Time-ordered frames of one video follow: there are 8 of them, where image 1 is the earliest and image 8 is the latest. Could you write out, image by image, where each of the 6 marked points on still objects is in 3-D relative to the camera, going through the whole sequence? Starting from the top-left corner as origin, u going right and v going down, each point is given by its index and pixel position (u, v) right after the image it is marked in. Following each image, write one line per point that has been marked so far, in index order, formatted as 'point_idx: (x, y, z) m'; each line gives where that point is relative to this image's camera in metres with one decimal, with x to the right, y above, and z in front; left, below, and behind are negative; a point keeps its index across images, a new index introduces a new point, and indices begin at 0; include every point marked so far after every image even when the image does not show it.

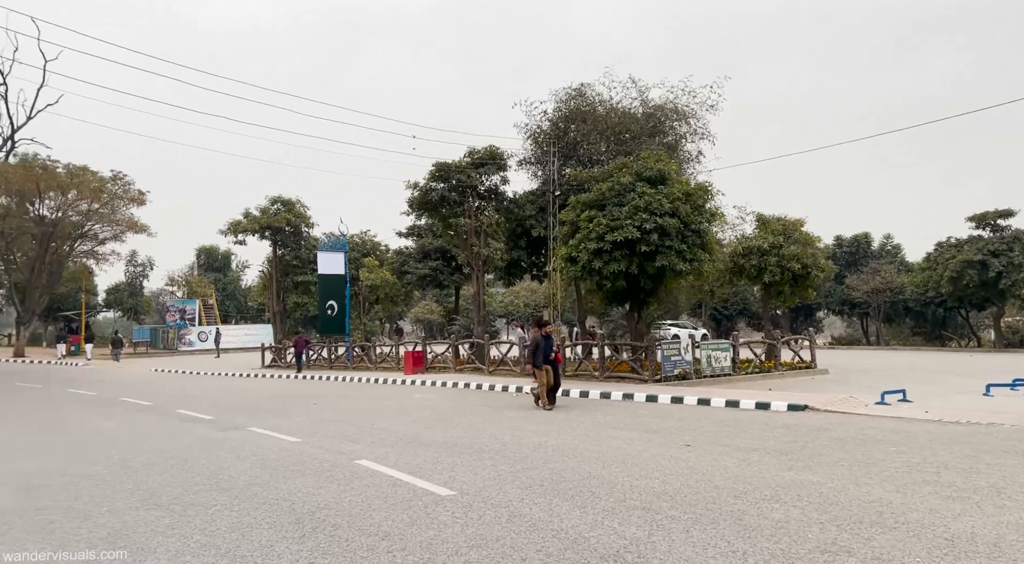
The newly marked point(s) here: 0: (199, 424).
0: (-5.5, -2.5, +13.1) m
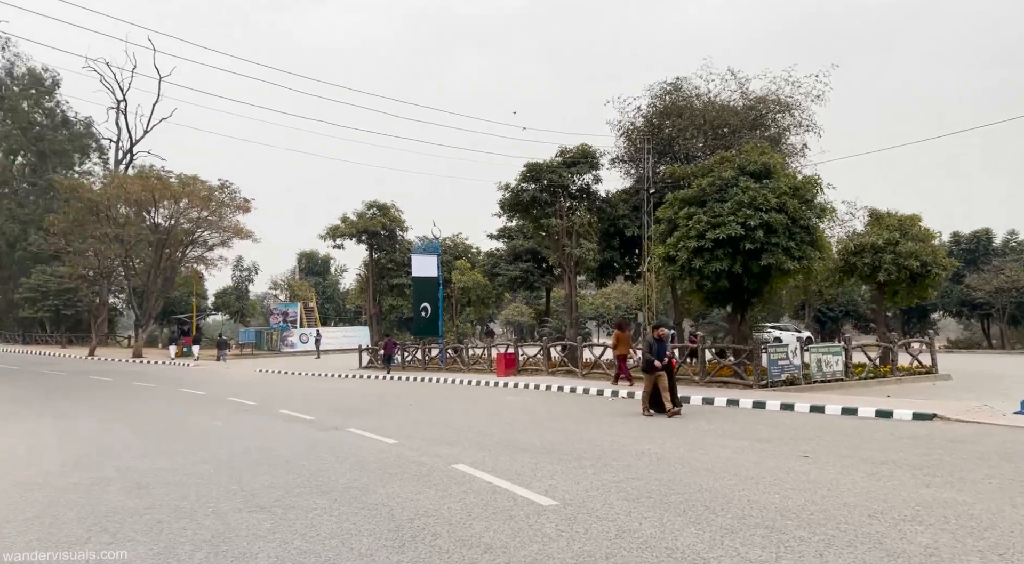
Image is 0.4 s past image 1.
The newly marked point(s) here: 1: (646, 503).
0: (-3.8, -2.5, +13.3) m
1: (+1.1, -1.8, +6.0) m
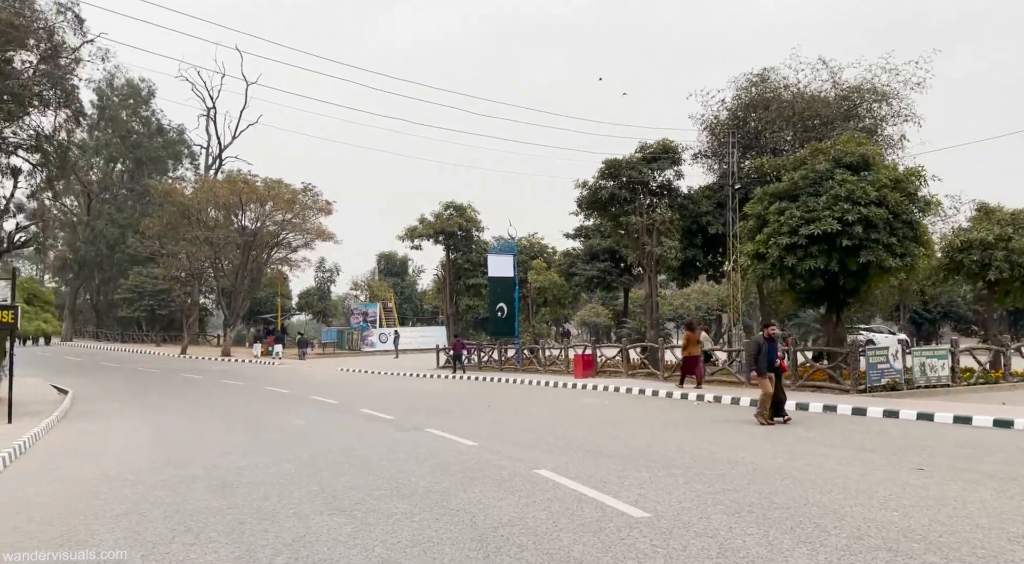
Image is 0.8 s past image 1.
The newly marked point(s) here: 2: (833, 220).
0: (-2.4, -2.5, +13.3) m
1: (+1.7, -1.7, +5.5) m
2: (+6.2, +1.2, +14.5) m
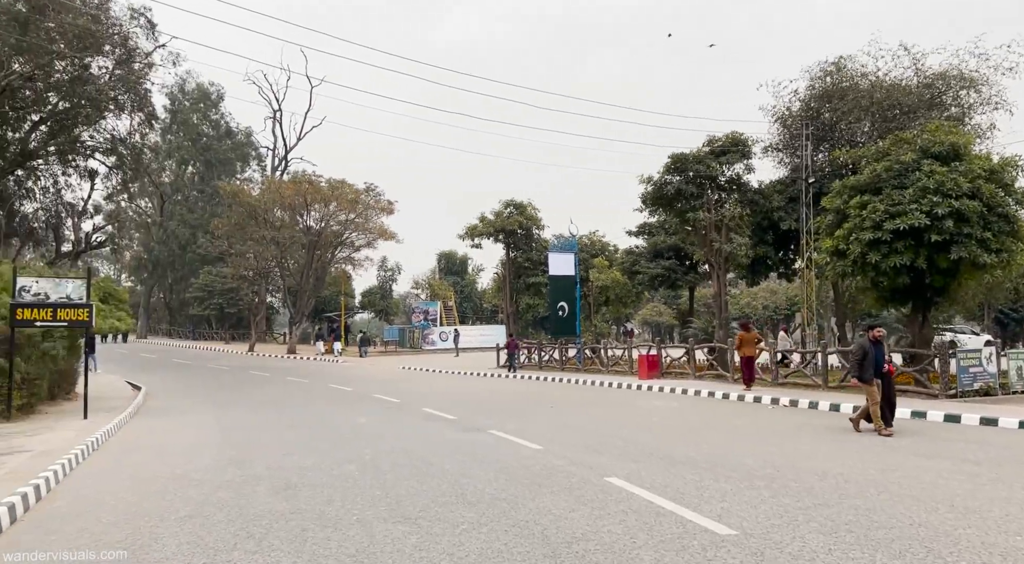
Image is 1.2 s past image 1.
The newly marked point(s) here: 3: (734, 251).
0: (-1.2, -2.5, +13.1) m
1: (+2.2, -1.7, +5.0) m
2: (+7.4, +1.2, +13.7) m
3: (+5.8, +0.8, +19.4) m
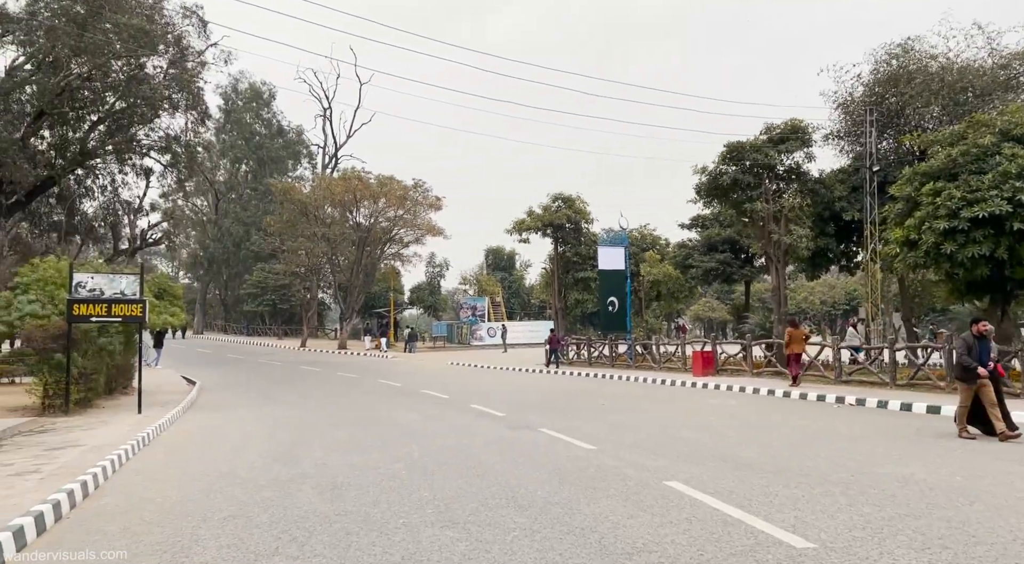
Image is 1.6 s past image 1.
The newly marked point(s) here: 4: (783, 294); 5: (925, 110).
0: (-0.4, -2.4, +12.8) m
1: (+2.6, -1.7, +4.5) m
2: (+8.3, +1.4, +12.8) m
3: (+7.0, +1.0, +18.6) m
4: (+7.1, -0.3, +19.7) m
5: (+10.5, +4.4, +19.2) m
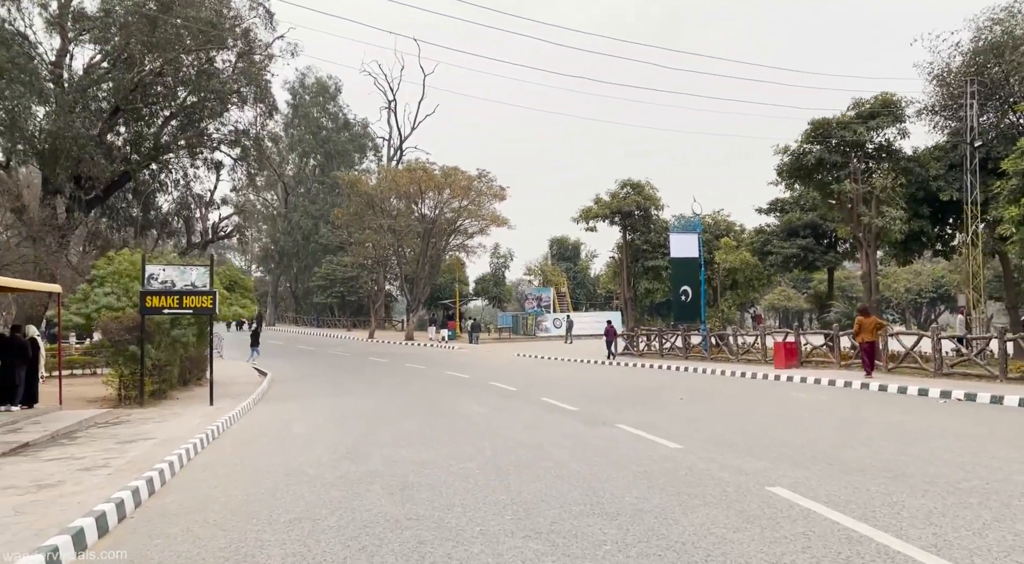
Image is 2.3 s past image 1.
0: (+0.8, -2.2, +12.2) m
1: (+3.1, -1.5, +3.7) m
2: (+9.4, +1.6, +11.4) m
3: (+8.6, +1.3, +17.4) m
4: (+8.8, 0.0, +18.4) m
5: (+12.2, +4.7, +17.6) m
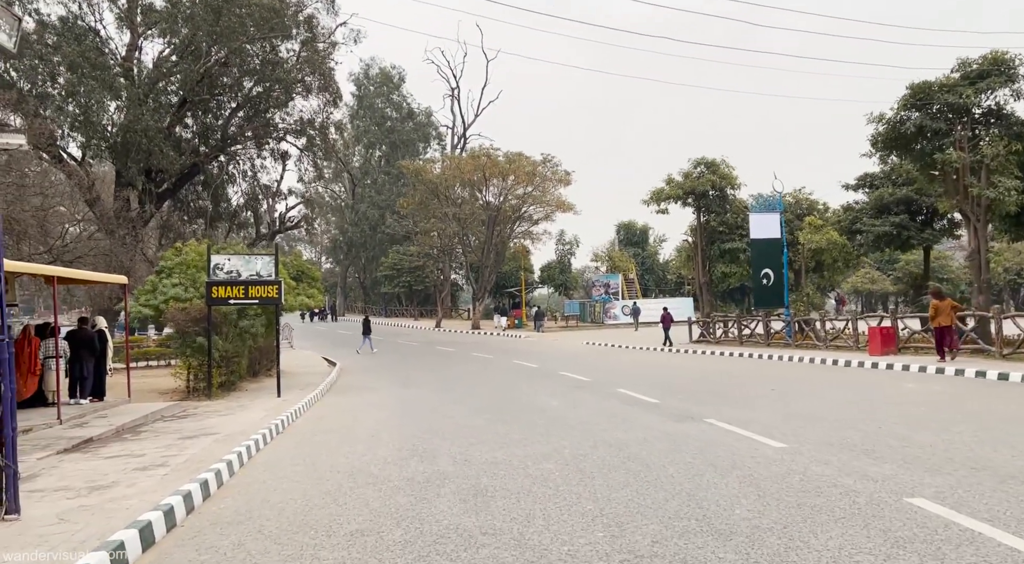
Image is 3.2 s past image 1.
0: (+2.0, -1.9, +11.3) m
1: (+3.5, -1.4, +2.6) m
2: (+10.4, +2.0, +9.7) m
3: (+10.2, +1.7, +15.7) m
4: (+10.4, +0.5, +16.7) m
5: (+13.7, +5.2, +15.6) m
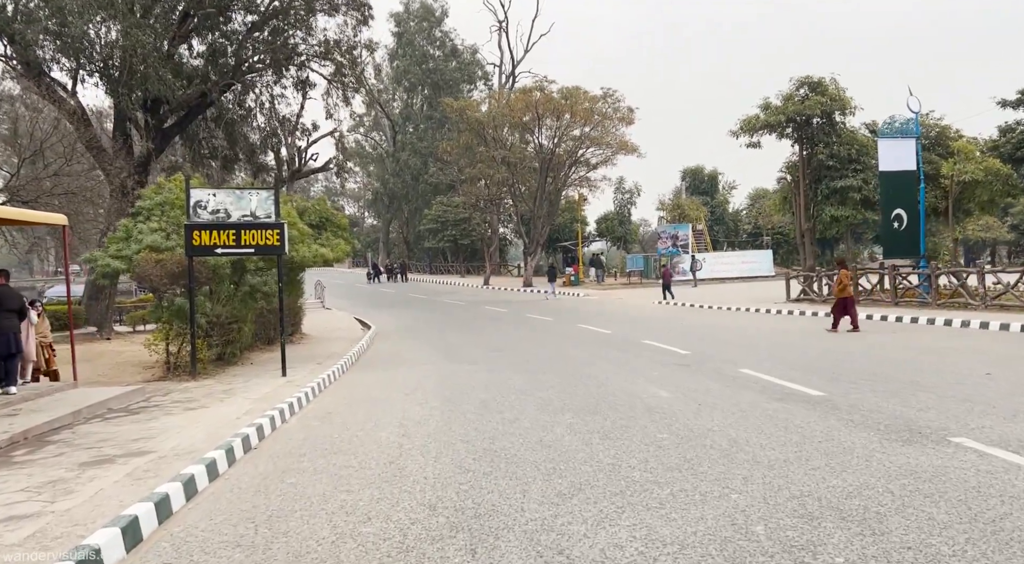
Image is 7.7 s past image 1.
0: (+2.9, -1.2, +7.1) m
1: (+3.9, -1.2, -1.6) m
2: (+11.2, +2.6, +4.8) m
3: (+11.3, +2.7, +10.9) m
4: (+11.7, +1.5, +11.9) m
5: (+14.8, +6.2, +10.3) m
